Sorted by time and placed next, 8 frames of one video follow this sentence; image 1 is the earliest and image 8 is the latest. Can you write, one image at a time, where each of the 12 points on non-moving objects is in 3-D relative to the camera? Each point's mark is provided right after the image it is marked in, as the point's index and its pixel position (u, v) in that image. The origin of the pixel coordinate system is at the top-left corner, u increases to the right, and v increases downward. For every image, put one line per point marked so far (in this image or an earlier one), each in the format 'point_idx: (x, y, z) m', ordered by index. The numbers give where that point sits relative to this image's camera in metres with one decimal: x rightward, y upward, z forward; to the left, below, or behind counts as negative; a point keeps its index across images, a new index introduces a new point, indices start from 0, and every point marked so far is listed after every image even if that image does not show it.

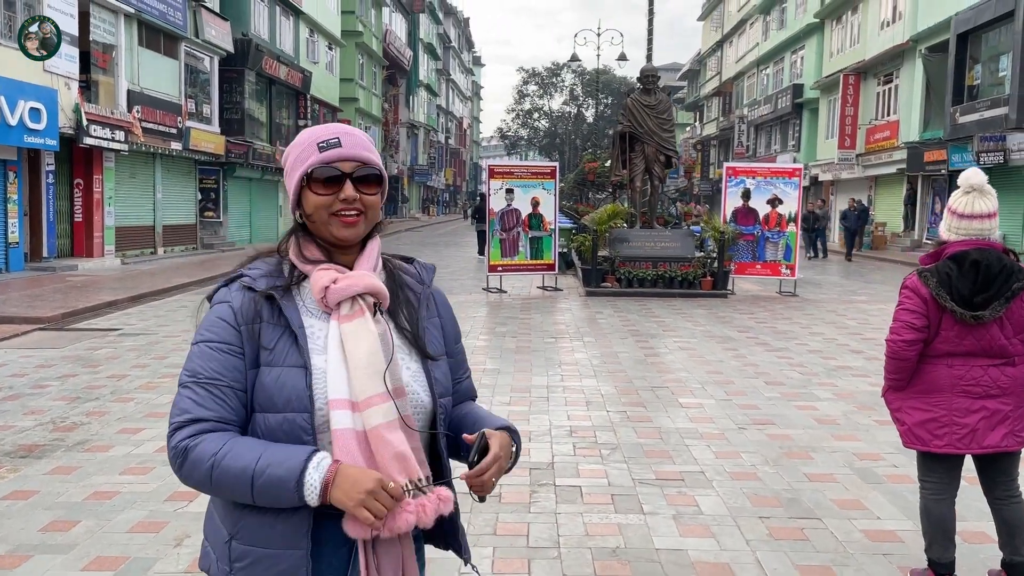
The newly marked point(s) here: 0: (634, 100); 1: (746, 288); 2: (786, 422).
0: (+2.0, +3.1, +14.2) m
1: (+3.9, 0.0, +14.5) m
2: (+1.8, -0.9, +5.7) m
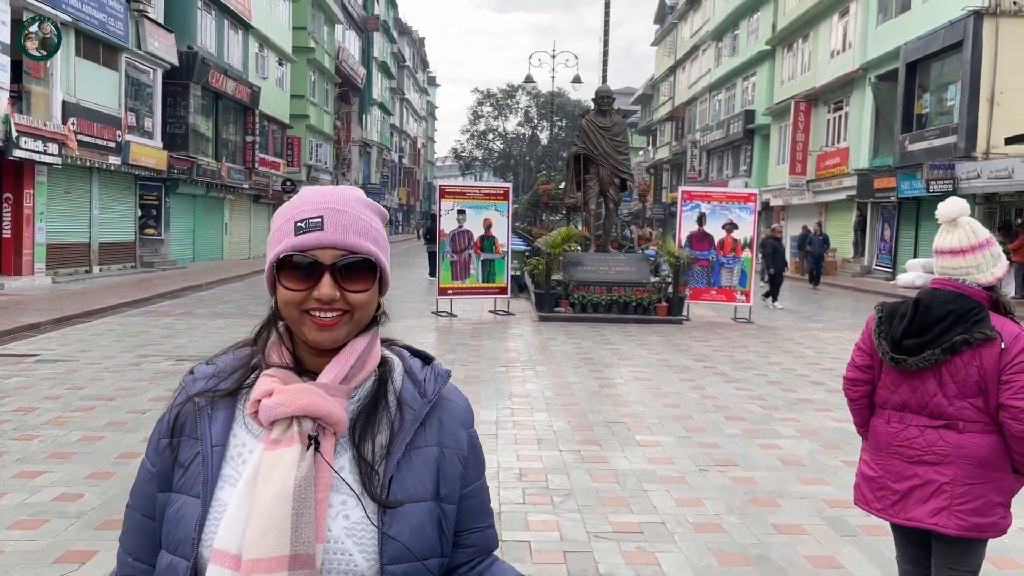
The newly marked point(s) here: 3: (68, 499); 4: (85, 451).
0: (+1.2, +2.7, +13.9) m
1: (+3.1, -0.4, +14.2) m
2: (+1.5, -1.1, +5.3) m
3: (-2.3, -1.1, +4.5) m
4: (-2.7, -1.0, +5.4) m
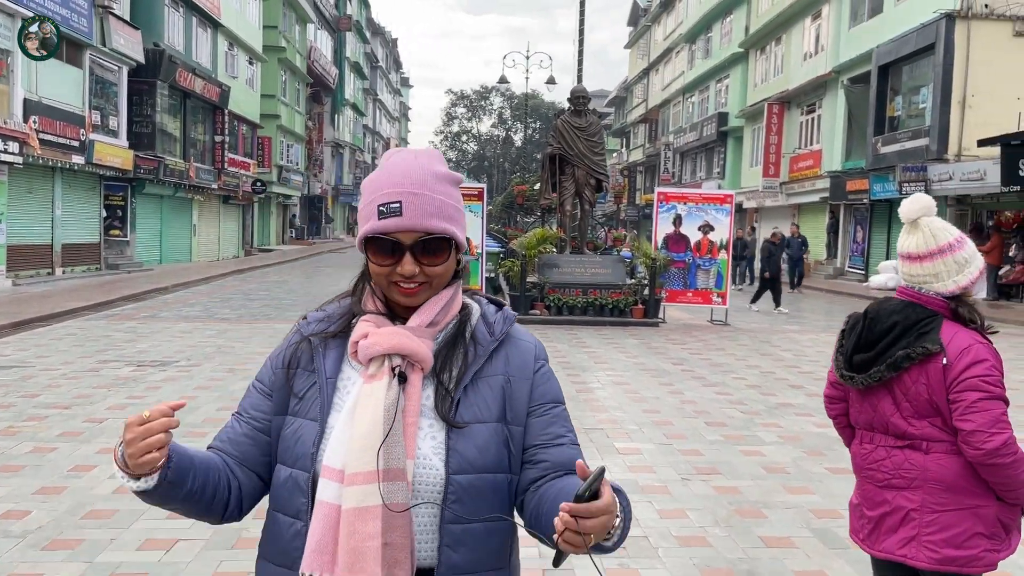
0: (+0.8, +2.7, +13.8) m
1: (+2.7, -0.5, +14.1) m
2: (+1.3, -1.1, +5.2) m
3: (-2.4, -1.1, +4.2) m
4: (-2.8, -1.0, +5.1) m
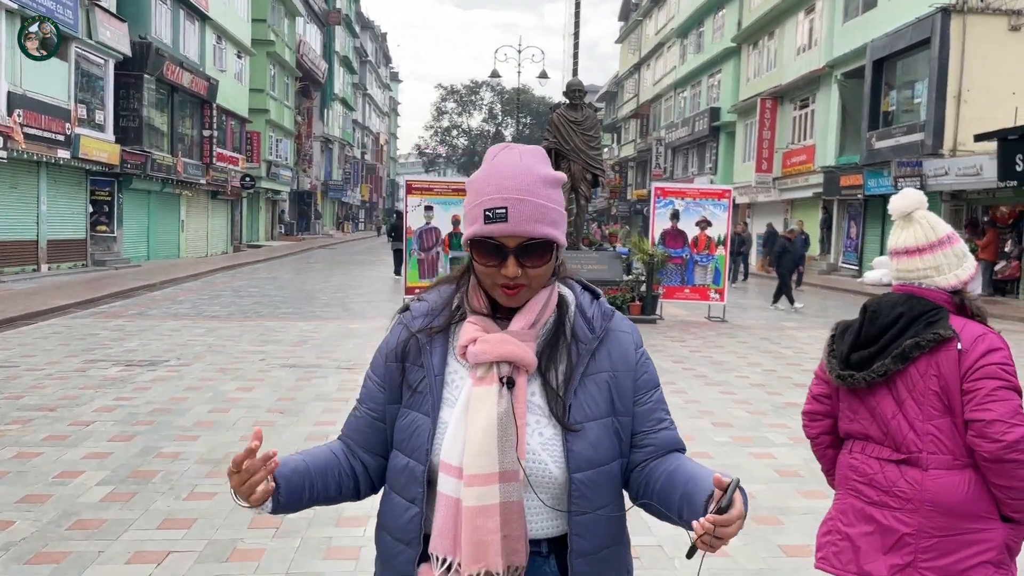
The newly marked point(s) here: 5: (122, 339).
0: (+0.7, +2.7, +13.6) m
1: (+2.6, -0.4, +14.0) m
2: (+1.3, -1.1, +5.0) m
3: (-2.4, -1.1, +4.0) m
4: (-2.8, -1.0, +4.9) m
5: (-4.5, -0.6, +9.9) m
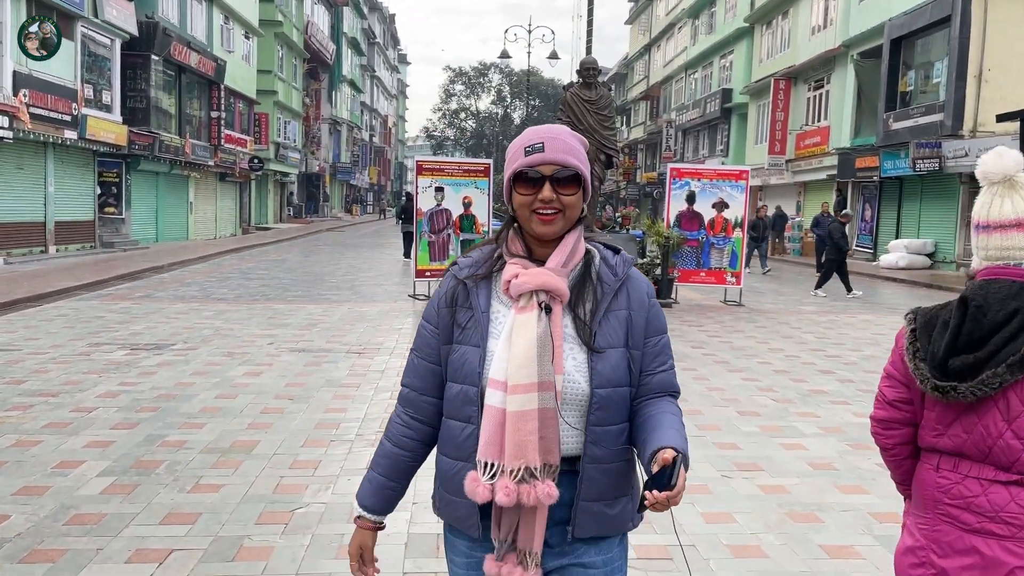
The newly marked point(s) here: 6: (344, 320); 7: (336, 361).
0: (+0.9, +3.0, +13.3) m
1: (+2.8, -0.1, +13.7) m
2: (+1.5, -1.0, +4.8) m
3: (-2.3, -1.0, +3.8) m
4: (-2.7, -0.9, +4.7) m
5: (-4.3, -0.4, +9.7) m
6: (-2.0, -0.4, +10.3) m
7: (-1.6, -0.6, +7.6) m
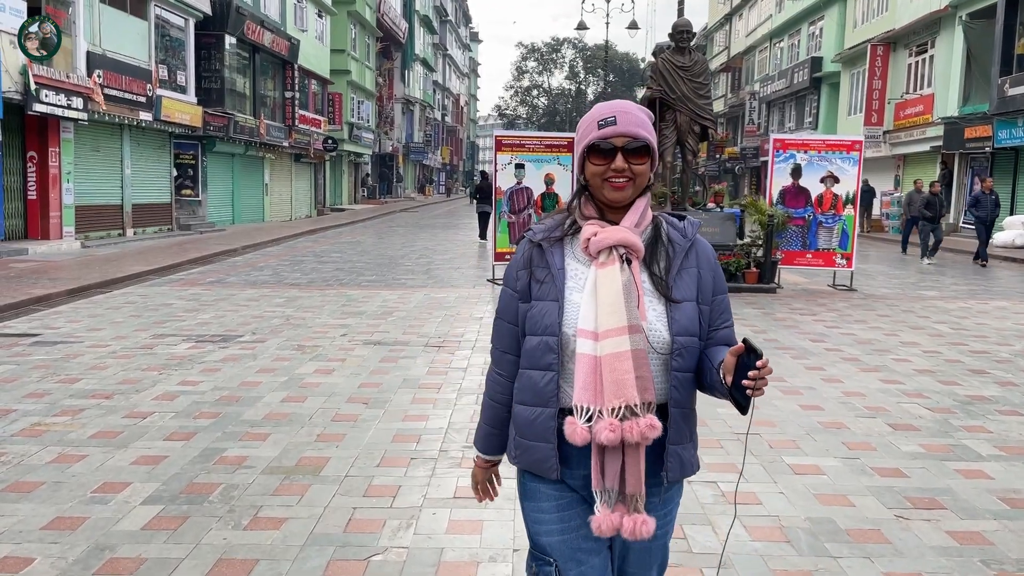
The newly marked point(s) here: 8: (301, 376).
0: (+2.2, +3.2, +12.2) m
1: (+4.1, +0.1, +12.6) m
2: (+2.0, -1.0, +3.8) m
3: (-1.8, -1.0, +3.2) m
4: (-2.1, -0.9, +4.0) m
5: (-3.4, -0.2, +9.2) m
6: (-1.0, -0.2, +9.6) m
7: (-0.8, -0.5, +6.9) m
8: (-1.5, -0.6, +6.2) m
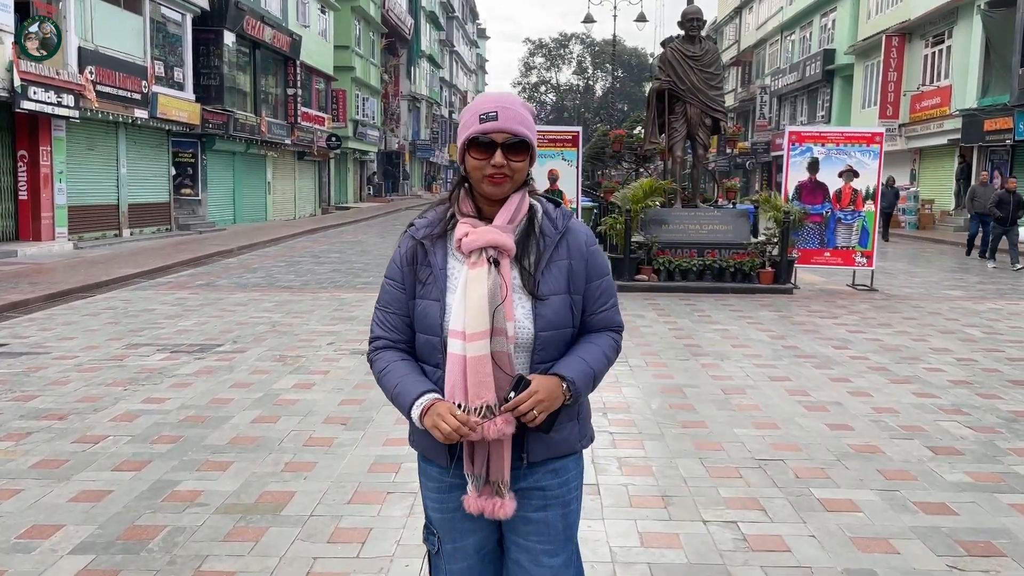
0: (+2.2, +3.2, +11.6) m
1: (+4.1, +0.1, +12.0) m
2: (+1.9, -1.0, +3.2) m
3: (-1.9, -1.1, +2.7) m
4: (-2.2, -1.0, +3.5) m
5: (-3.4, -0.3, +8.7) m
6: (-1.0, -0.2, +9.1) m
7: (-0.8, -0.6, +6.3) m
8: (-1.5, -0.7, +5.6) m
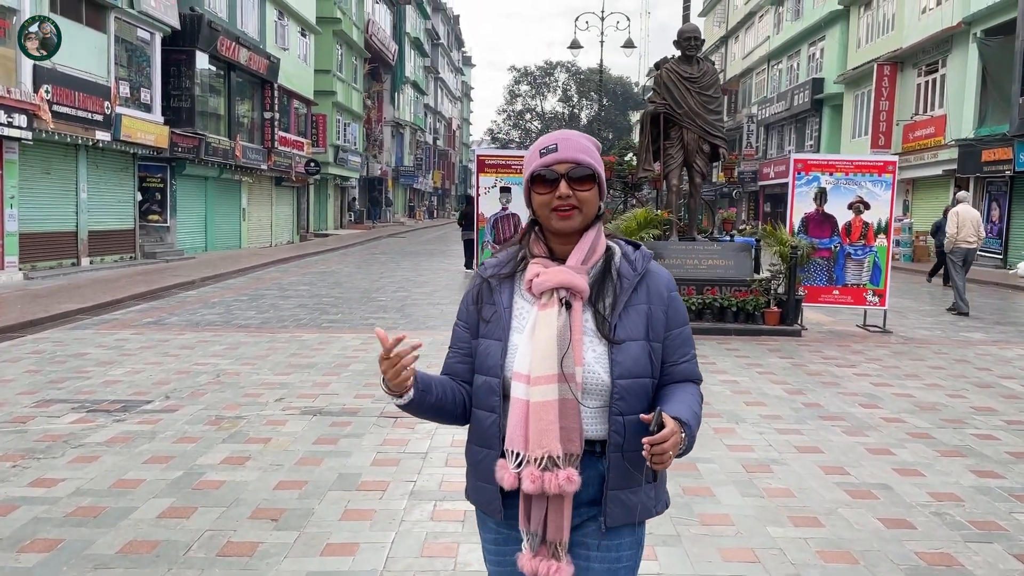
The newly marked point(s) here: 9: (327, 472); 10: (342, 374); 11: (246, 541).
0: (+2.0, +2.7, +10.8) m
1: (+3.9, -0.4, +11.1) m
2: (+1.9, -1.2, +2.3) m
3: (-2.0, -1.3, +1.6) m
4: (-2.3, -1.2, +2.5) m
5: (-3.5, -0.7, +7.7) m
6: (-1.2, -0.6, +8.1) m
7: (-0.9, -0.9, +5.3) m
8: (-1.7, -1.0, +4.6) m
9: (-0.9, -1.0, +4.6) m
10: (-1.4, -0.7, +7.2) m
11: (-1.1, -1.1, +3.7) m
